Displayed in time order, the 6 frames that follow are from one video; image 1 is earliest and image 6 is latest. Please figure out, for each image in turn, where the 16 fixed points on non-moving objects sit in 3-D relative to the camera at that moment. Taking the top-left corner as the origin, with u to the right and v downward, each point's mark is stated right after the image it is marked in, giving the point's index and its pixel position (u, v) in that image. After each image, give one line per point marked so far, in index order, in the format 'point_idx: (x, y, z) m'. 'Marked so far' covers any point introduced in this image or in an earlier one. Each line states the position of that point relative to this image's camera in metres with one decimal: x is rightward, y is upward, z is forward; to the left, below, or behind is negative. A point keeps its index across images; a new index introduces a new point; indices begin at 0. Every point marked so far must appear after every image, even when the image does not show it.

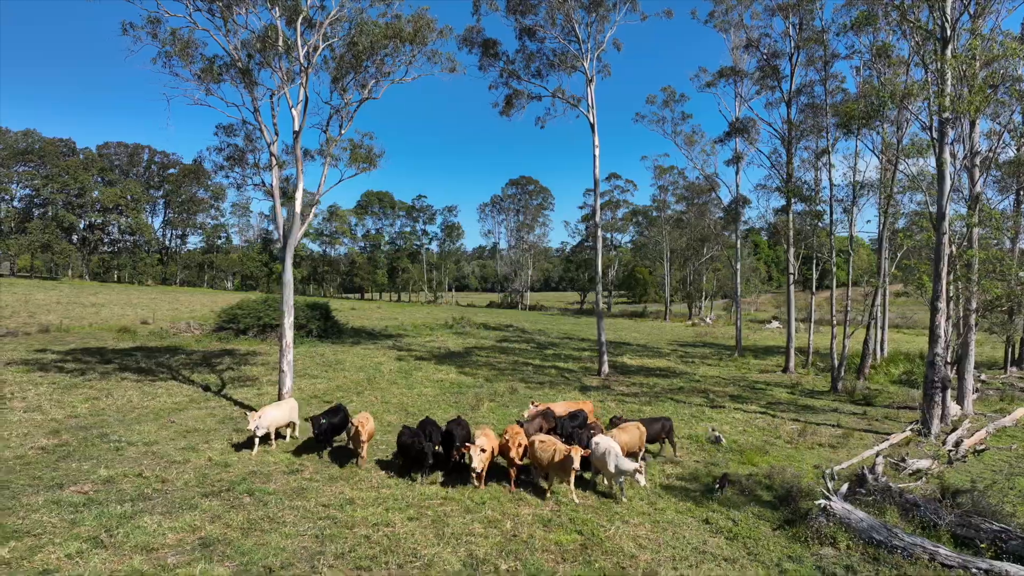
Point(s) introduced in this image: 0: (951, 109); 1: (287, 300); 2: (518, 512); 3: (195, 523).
0: (+9.8, +3.8, +11.3) m
1: (-4.2, -0.3, +9.5) m
2: (+0.1, -2.7, +6.1) m
3: (-3.2, -2.4, +5.2) m
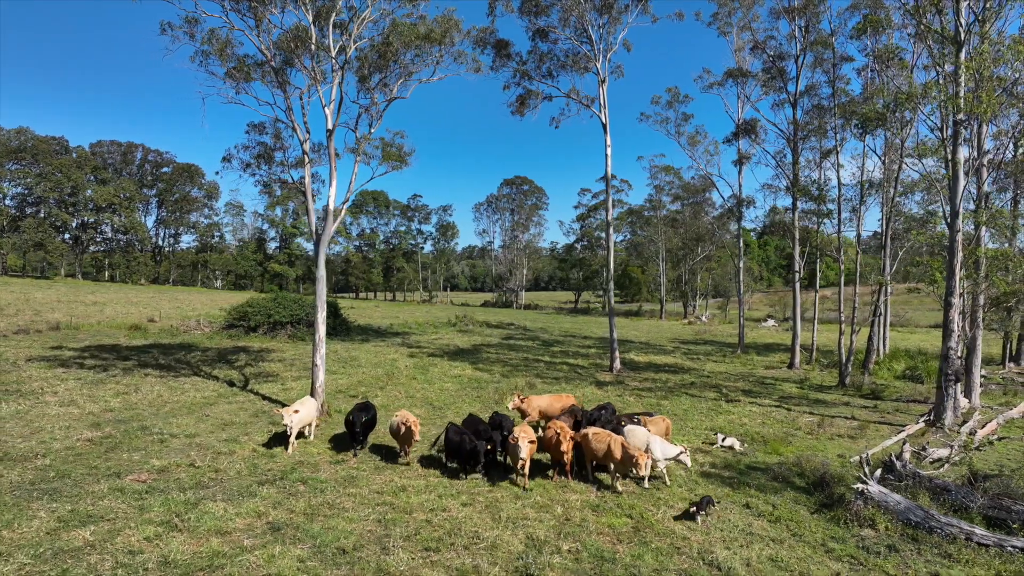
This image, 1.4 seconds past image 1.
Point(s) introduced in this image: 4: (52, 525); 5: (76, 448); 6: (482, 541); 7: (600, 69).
0: (+10.4, +4.0, +11.5) m
1: (-3.6, -0.2, +9.6) m
2: (+0.7, -2.6, +6.2) m
3: (-2.6, -2.3, +5.3) m
4: (-4.1, -2.1, +4.5) m
5: (-5.7, -2.1, +6.6) m
6: (-0.3, -2.5, +5.0) m
7: (+3.2, +8.2, +19.3) m
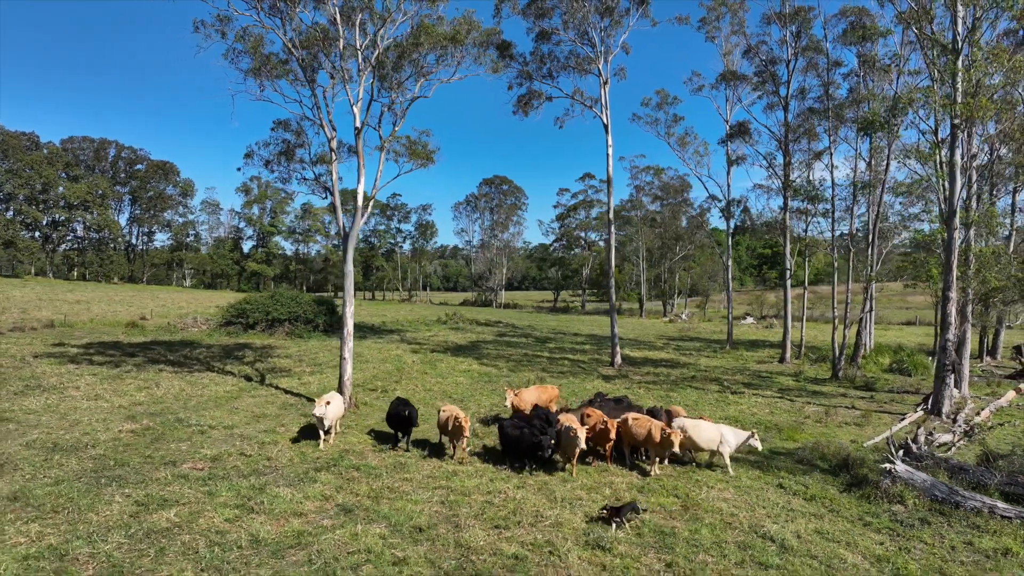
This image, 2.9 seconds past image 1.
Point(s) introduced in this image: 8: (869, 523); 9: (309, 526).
0: (+10.8, +4.1, +12.0) m
1: (-3.1, 0.0, +9.7) m
2: (+1.3, -2.5, +6.5) m
3: (-2.0, -2.2, +5.4) m
4: (-3.4, -2.0, +4.6) m
5: (-5.1, -2.0, +6.6) m
6: (+0.4, -2.4, +5.2) m
7: (+3.4, +8.4, +19.6) m
8: (+4.0, -2.6, +5.6) m
9: (-1.8, -2.2, +4.6) m
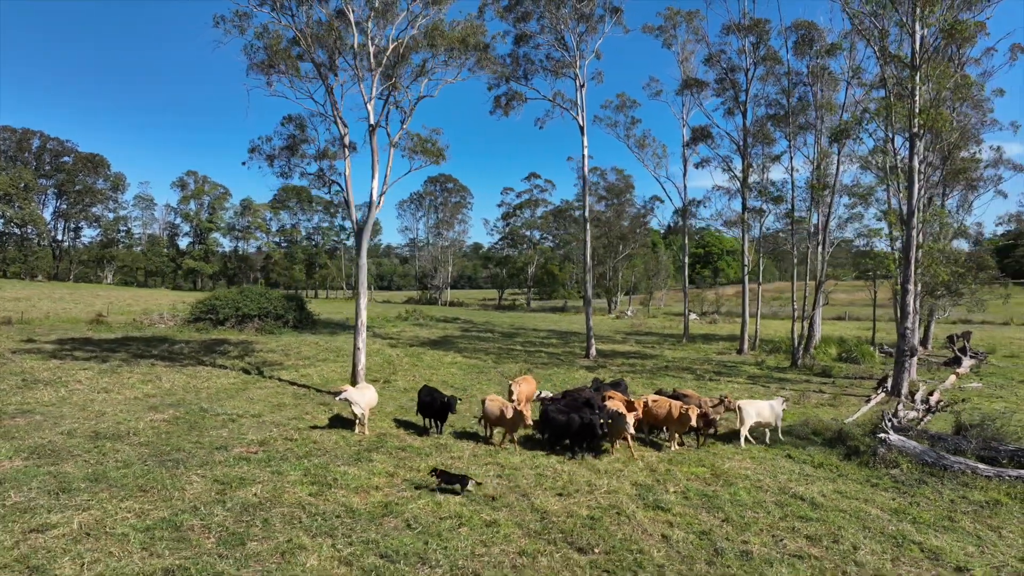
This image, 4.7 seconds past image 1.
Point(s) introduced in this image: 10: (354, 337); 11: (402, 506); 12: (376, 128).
0: (+10.8, +4.3, +13.3) m
1: (-2.9, +0.1, +9.8) m
2: (+1.8, -2.3, +6.9) m
3: (-1.4, -2.0, +5.6) m
4: (-2.7, -1.8, +4.6) m
5: (-4.6, -1.8, +6.6) m
6: (+1.0, -2.2, +5.6) m
7: (+2.8, +8.6, +20.2) m
8: (+4.6, -2.5, +6.3) m
9: (-1.2, -2.0, +4.8) m
10: (-3.3, -1.0, +10.7) m
11: (-1.0, -2.0, +4.6) m
12: (-2.9, +3.4, +10.8) m
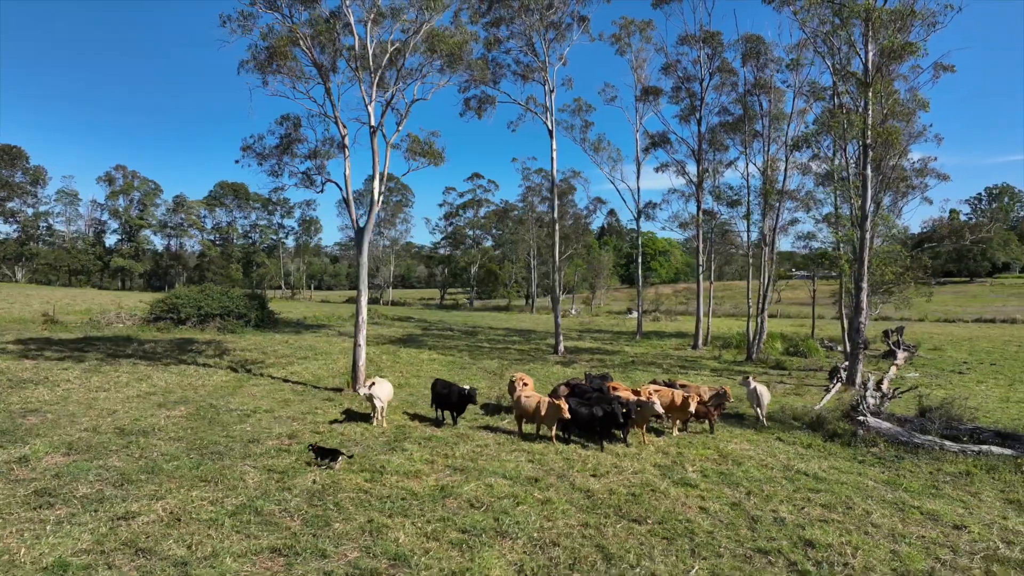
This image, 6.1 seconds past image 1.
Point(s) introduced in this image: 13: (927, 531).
0: (+10.5, +4.4, +14.5) m
1: (-2.8, +0.2, +9.8) m
2: (+2.1, -2.2, +7.4) m
3: (-1.0, -2.0, +5.8) m
4: (-2.3, -1.8, +4.7) m
5: (-4.3, -1.7, +6.5) m
6: (+1.4, -2.2, +6.0) m
7: (+1.9, +8.7, +20.7) m
8: (+4.9, -2.4, +7.0) m
9: (-0.7, -1.9, +5.0) m
10: (-3.4, -1.0, +10.7) m
11: (-0.5, -1.9, +4.8) m
12: (-2.9, +3.5, +10.8) m
13: (+3.7, -2.1, +4.4) m
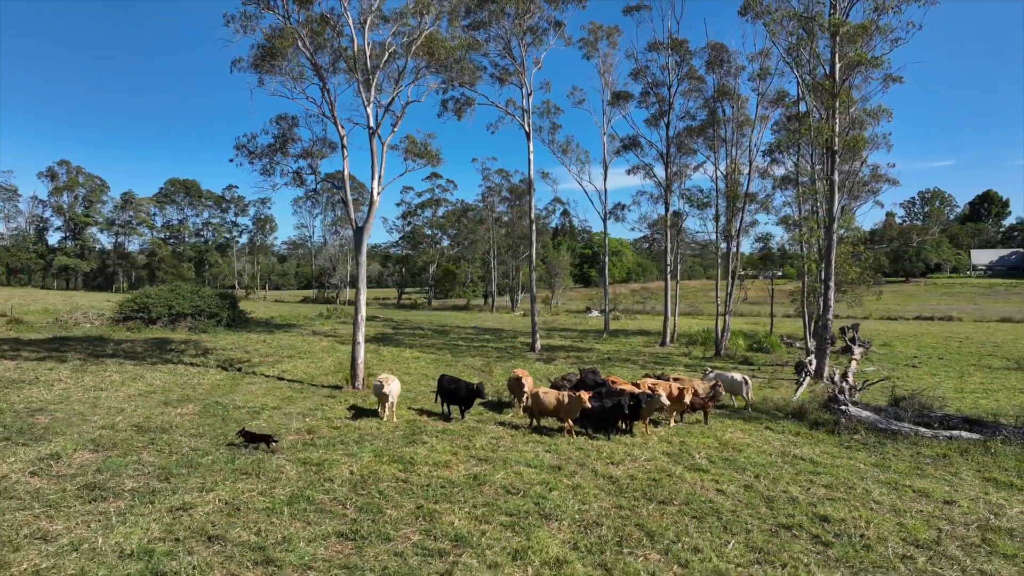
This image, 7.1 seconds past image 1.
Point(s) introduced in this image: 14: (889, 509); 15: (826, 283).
0: (+10.2, +4.4, +15.3) m
1: (-2.8, +0.3, +9.9) m
2: (+2.2, -2.2, +7.7) m
3: (-0.8, -1.9, +6.0) m
4: (-1.9, -1.7, +4.8) m
5: (-4.1, -1.7, +6.4) m
6: (+1.6, -2.1, +6.3) m
7: (+1.3, +8.8, +21.0) m
8: (+5.1, -2.4, +7.6) m
9: (-0.4, -1.9, +5.2) m
10: (-3.4, -0.9, +10.7) m
11: (-0.2, -1.9, +5.0) m
12: (-3.0, +3.5, +10.8) m
13: (+4.0, -2.1, +4.9) m
14: (+3.6, -2.1, +4.8) m
15: (+10.4, +0.1, +16.2) m
